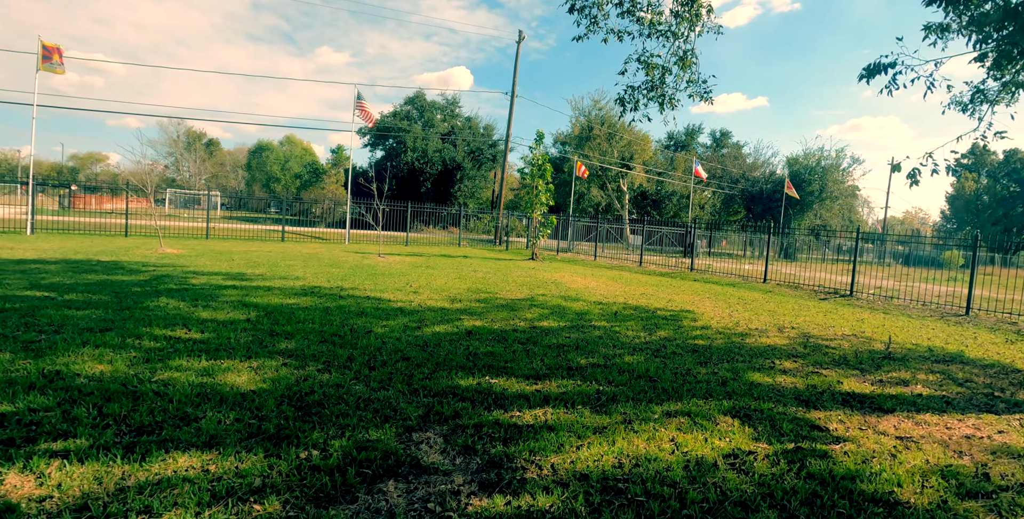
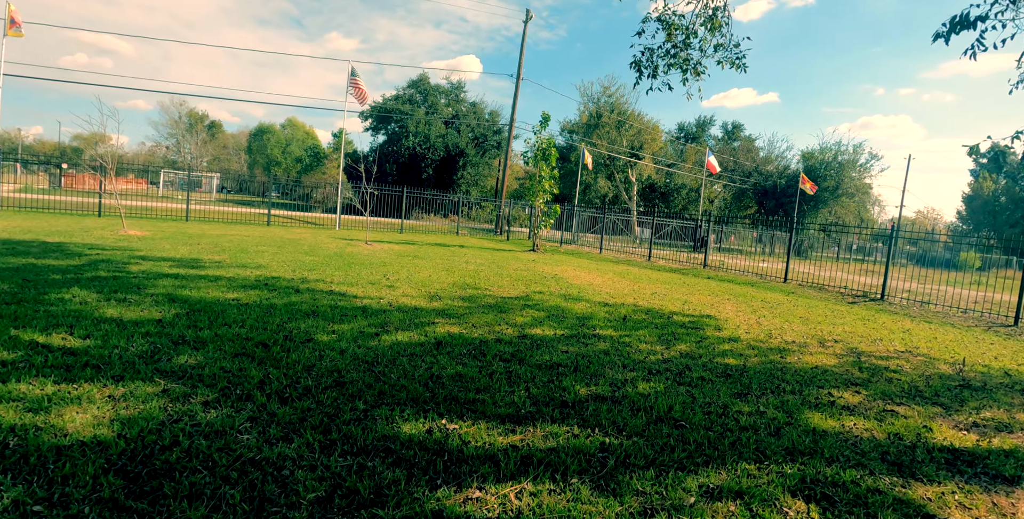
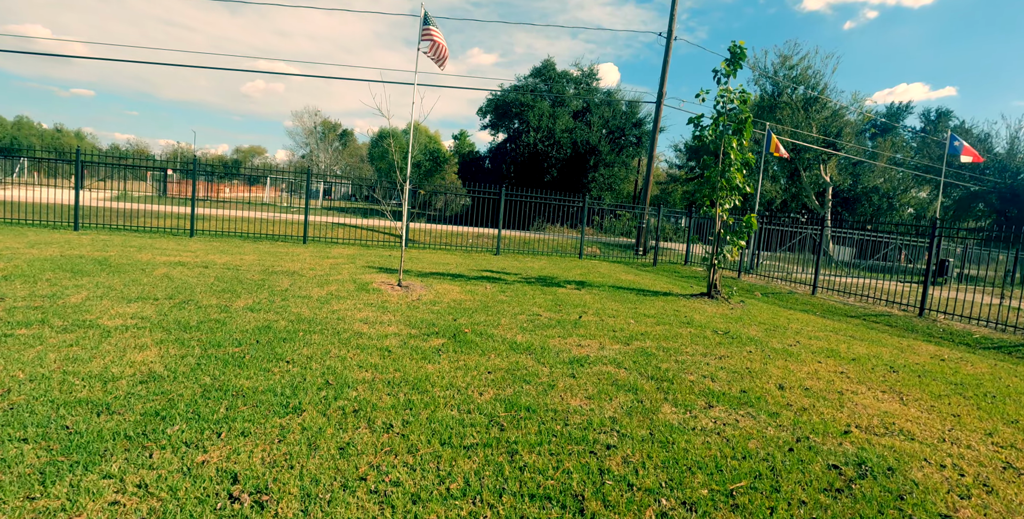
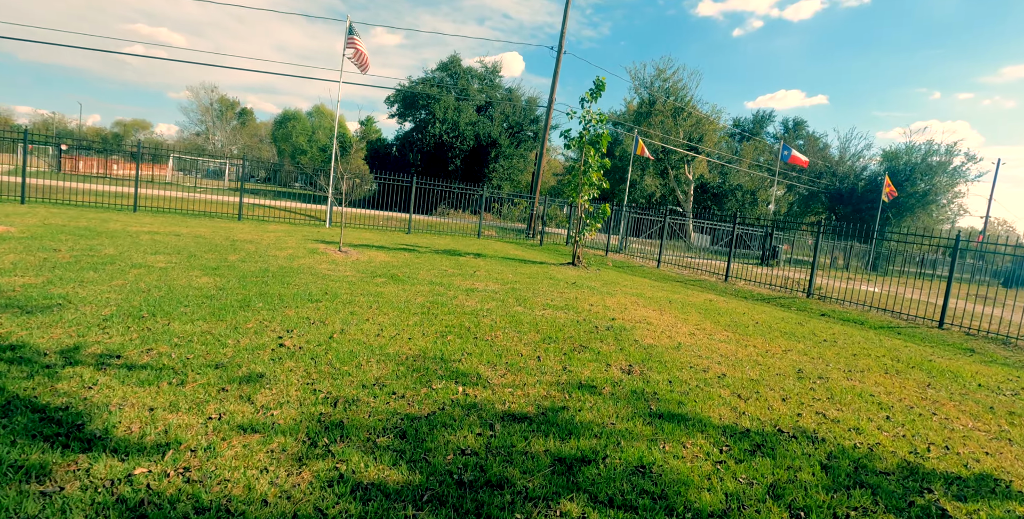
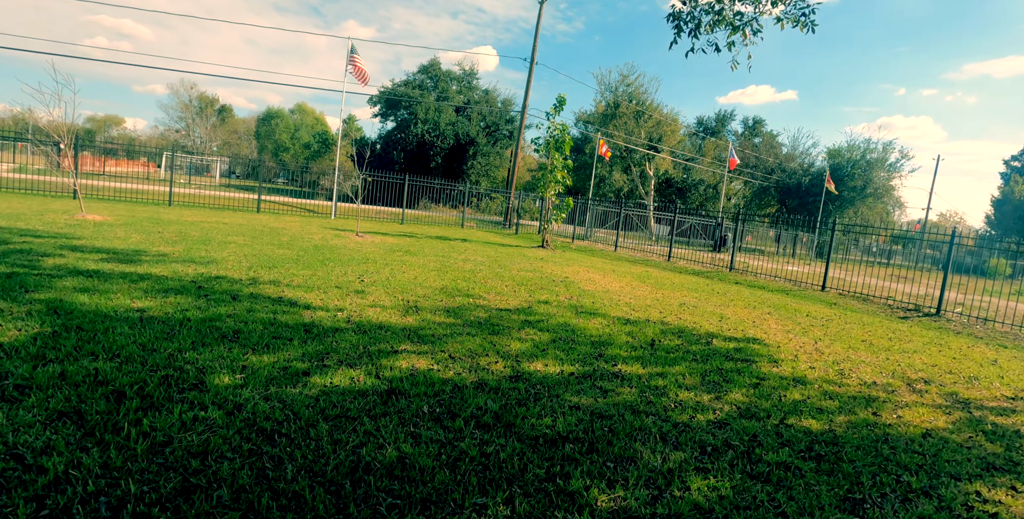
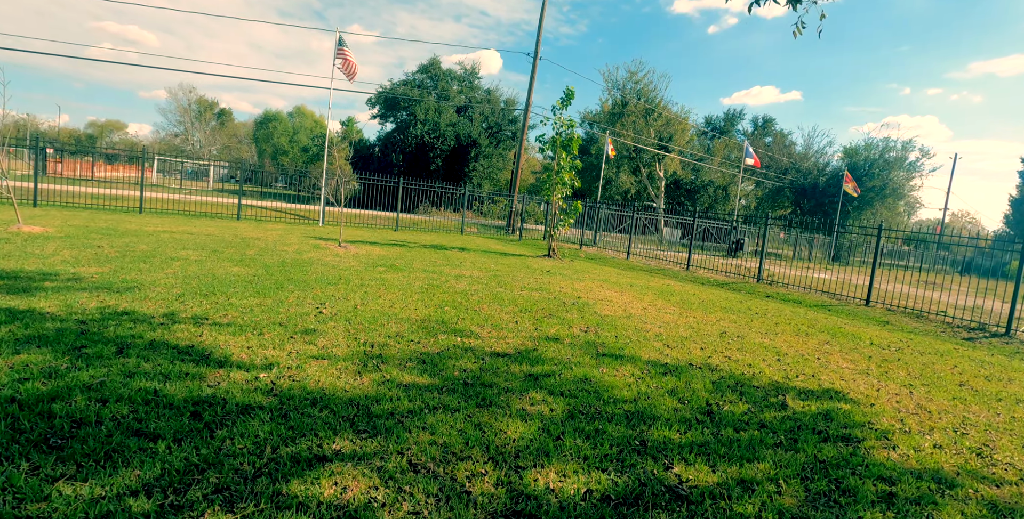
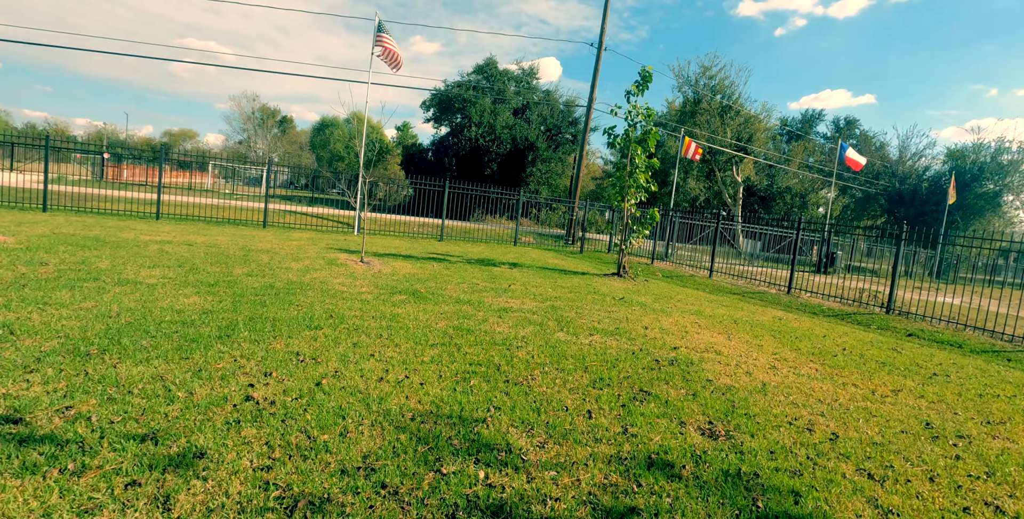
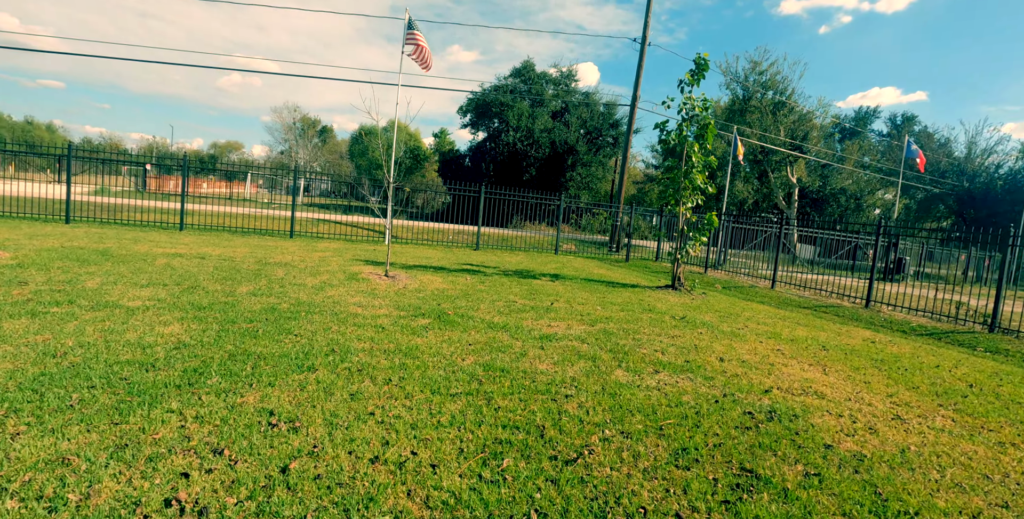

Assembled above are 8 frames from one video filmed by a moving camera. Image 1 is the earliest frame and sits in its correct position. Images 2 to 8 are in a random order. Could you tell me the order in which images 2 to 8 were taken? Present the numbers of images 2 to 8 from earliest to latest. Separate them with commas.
2, 5, 6, 4, 7, 8, 3
